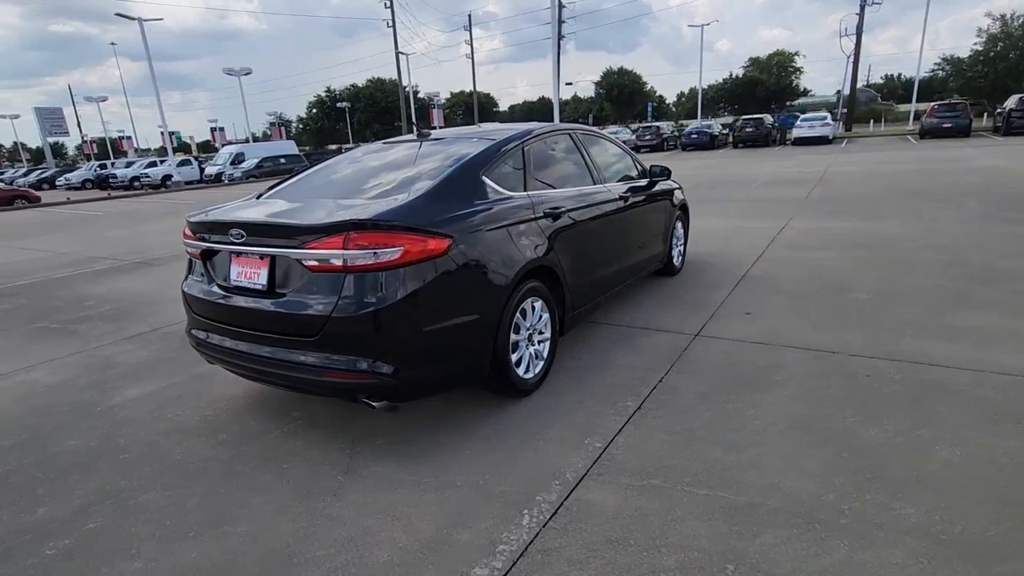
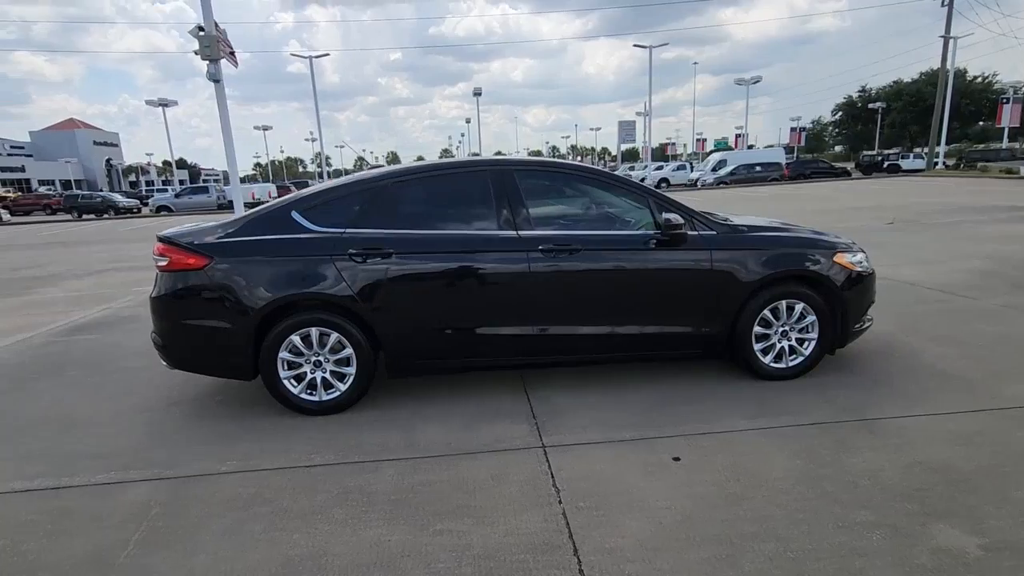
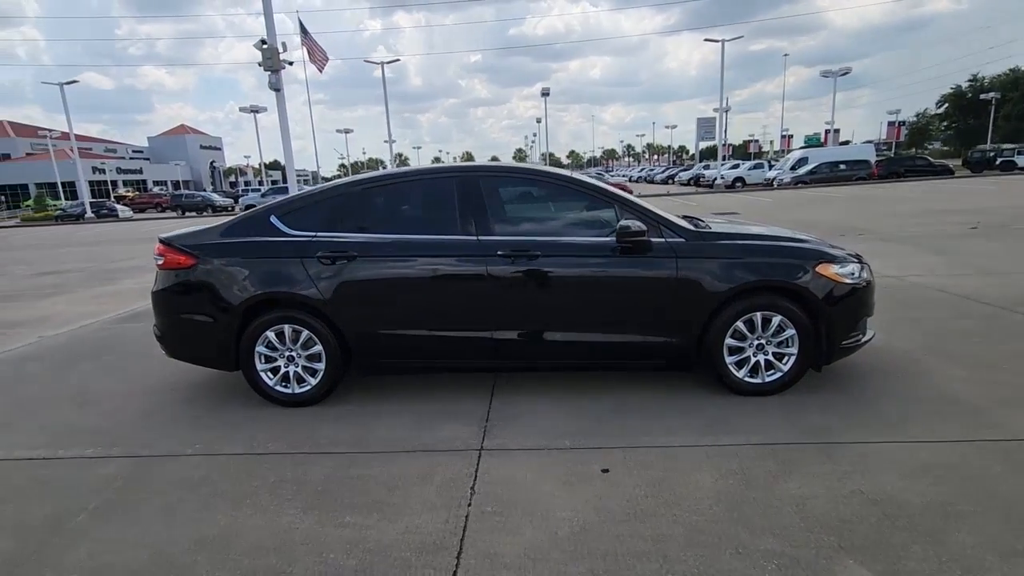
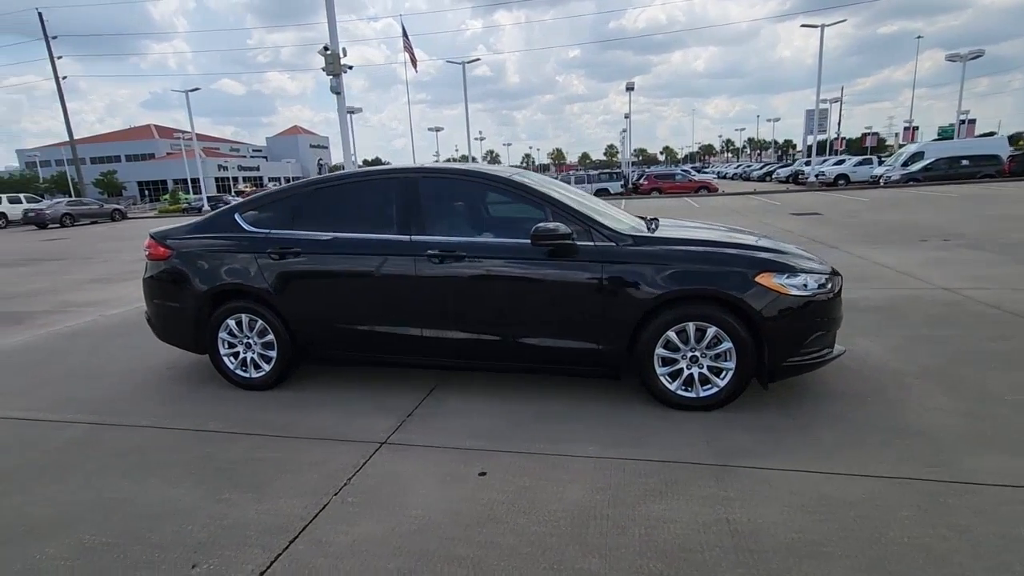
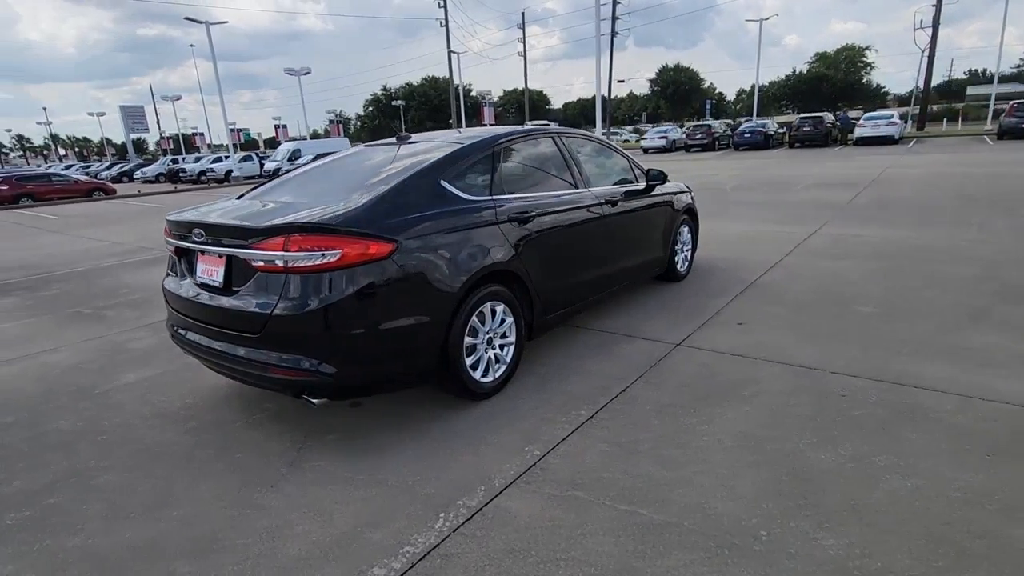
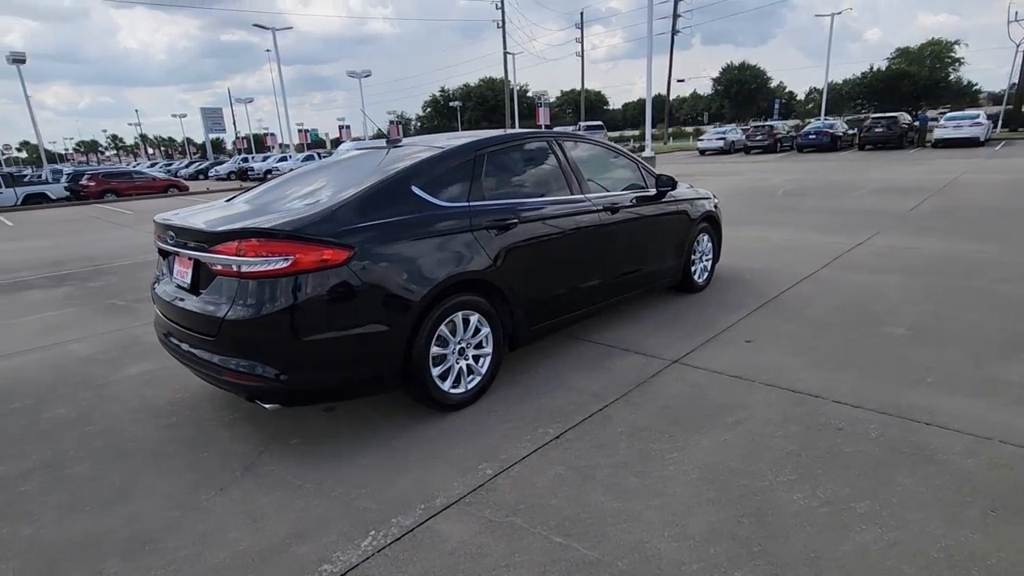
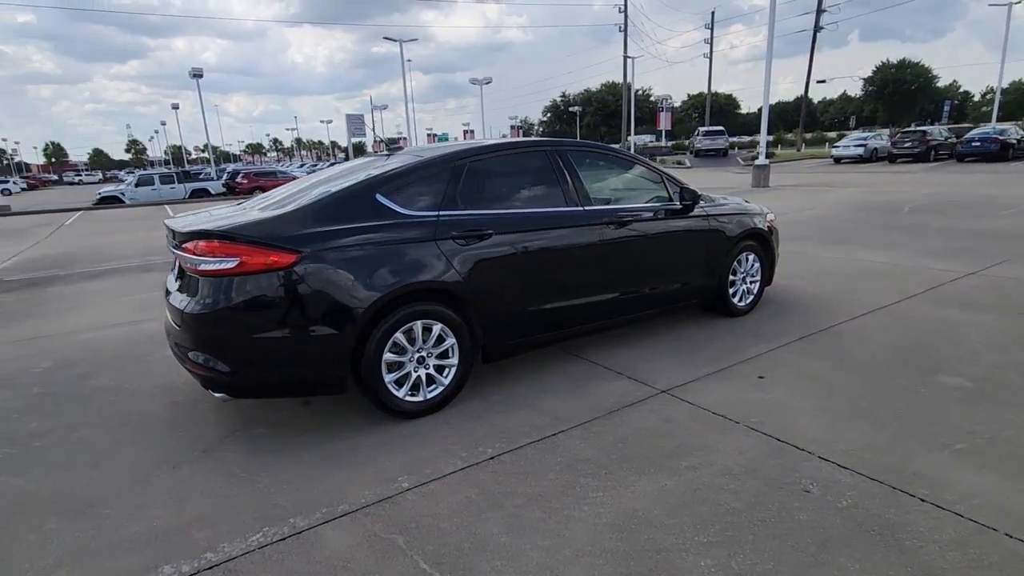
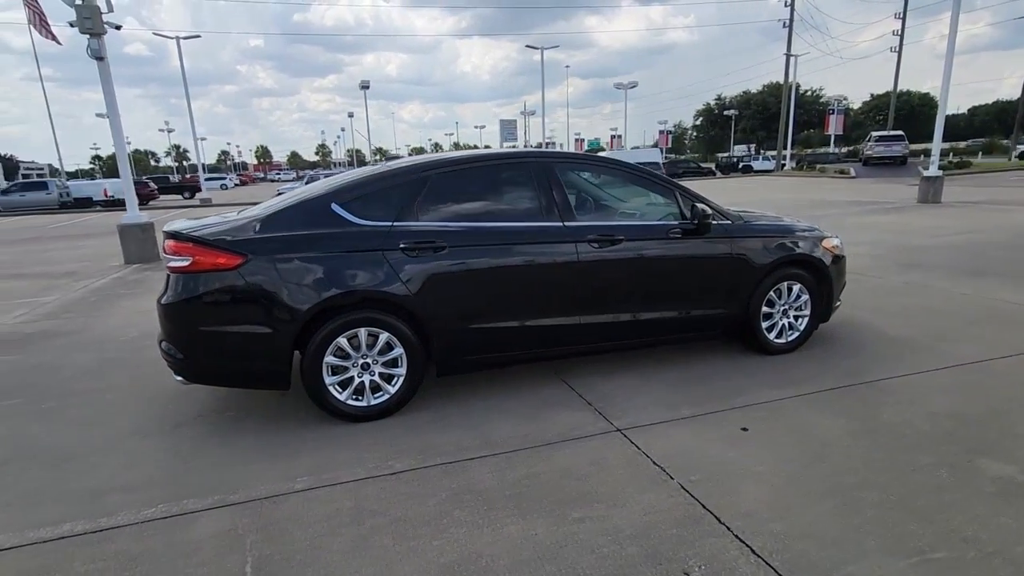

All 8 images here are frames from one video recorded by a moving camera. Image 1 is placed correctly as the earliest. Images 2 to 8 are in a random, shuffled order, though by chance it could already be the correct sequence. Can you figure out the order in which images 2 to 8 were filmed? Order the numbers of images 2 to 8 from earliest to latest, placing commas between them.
5, 6, 7, 8, 2, 3, 4
